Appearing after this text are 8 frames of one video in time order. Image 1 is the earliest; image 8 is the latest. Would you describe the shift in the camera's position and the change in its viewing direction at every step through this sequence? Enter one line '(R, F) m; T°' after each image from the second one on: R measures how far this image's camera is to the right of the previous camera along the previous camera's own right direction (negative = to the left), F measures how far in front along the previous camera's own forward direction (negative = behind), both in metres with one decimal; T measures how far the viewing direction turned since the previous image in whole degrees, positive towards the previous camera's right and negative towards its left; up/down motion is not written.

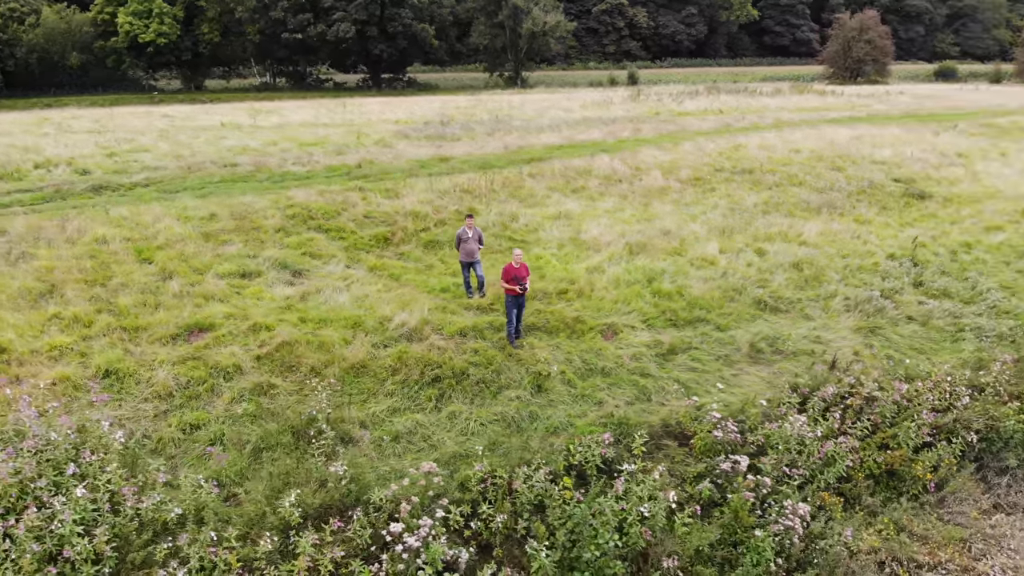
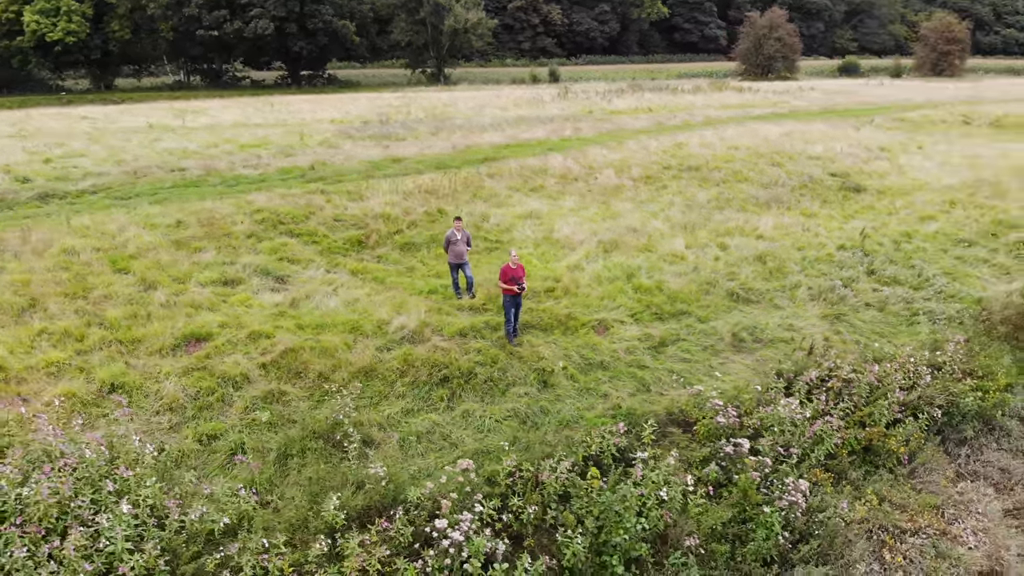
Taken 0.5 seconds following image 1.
(-1.3, -0.4) m; +6°
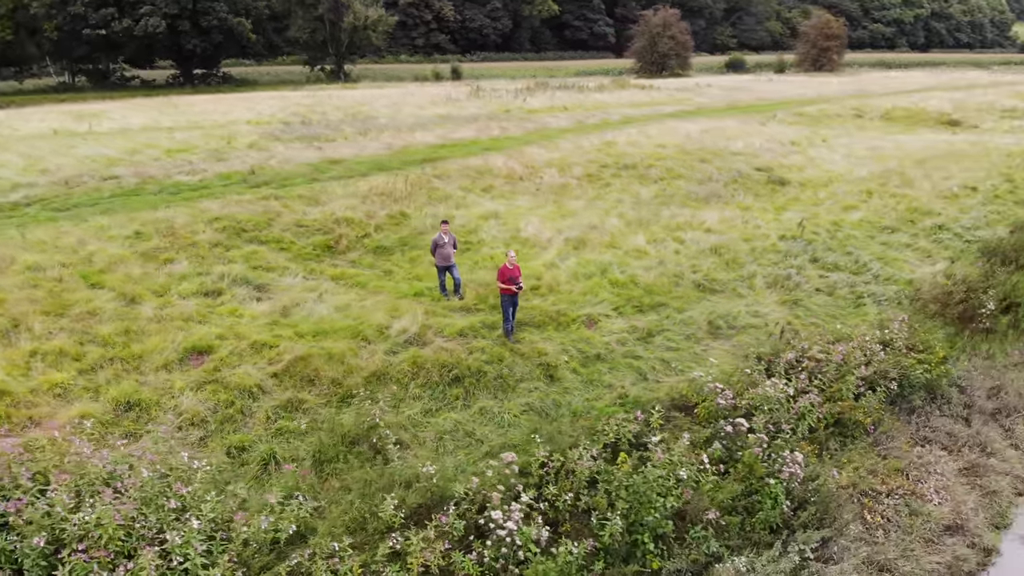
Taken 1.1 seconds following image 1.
(-1.8, -0.4) m; +8°
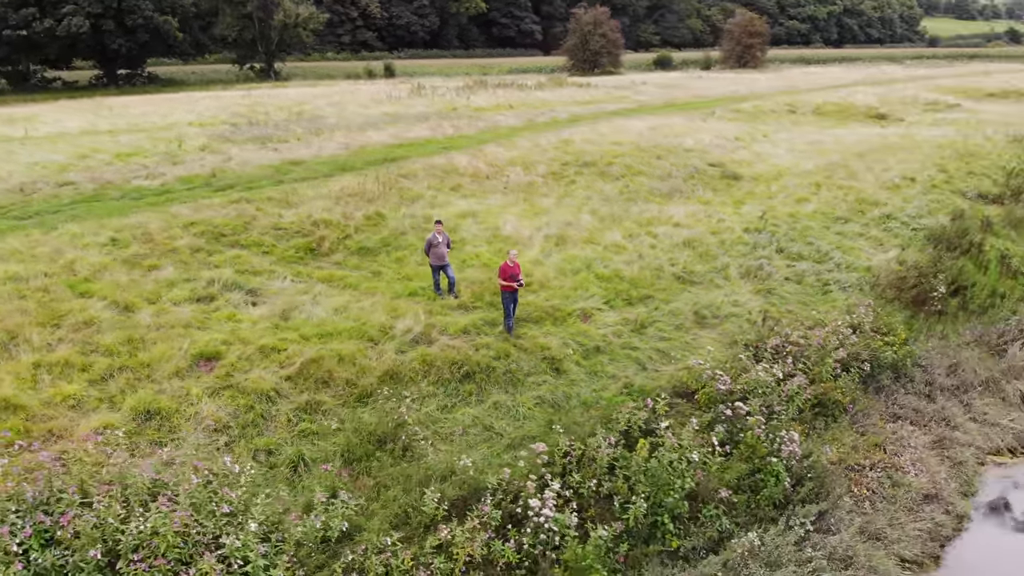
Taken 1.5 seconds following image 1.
(-1.3, -0.3) m; +5°
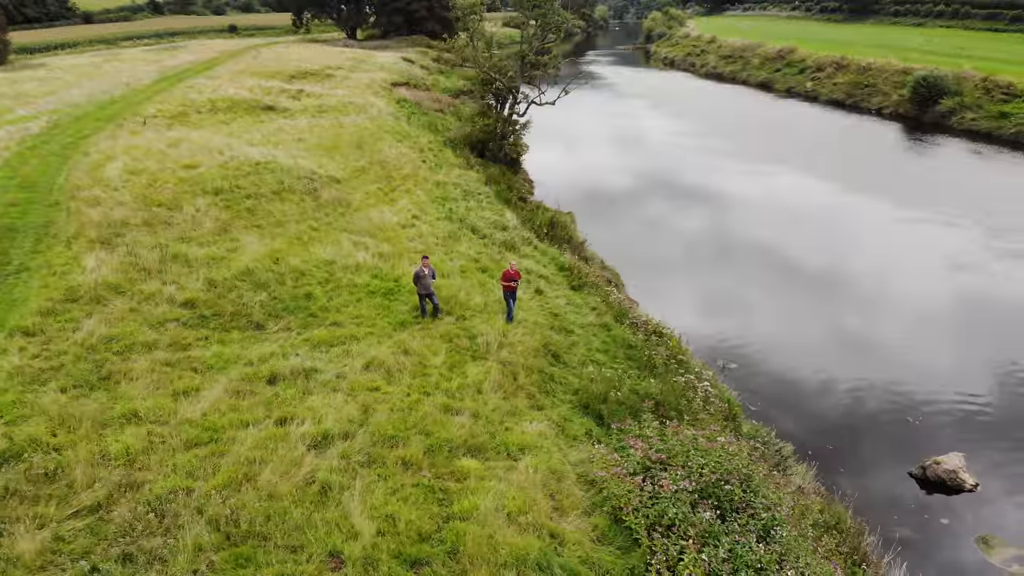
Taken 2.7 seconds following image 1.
(-3.3, -0.6) m; +13°
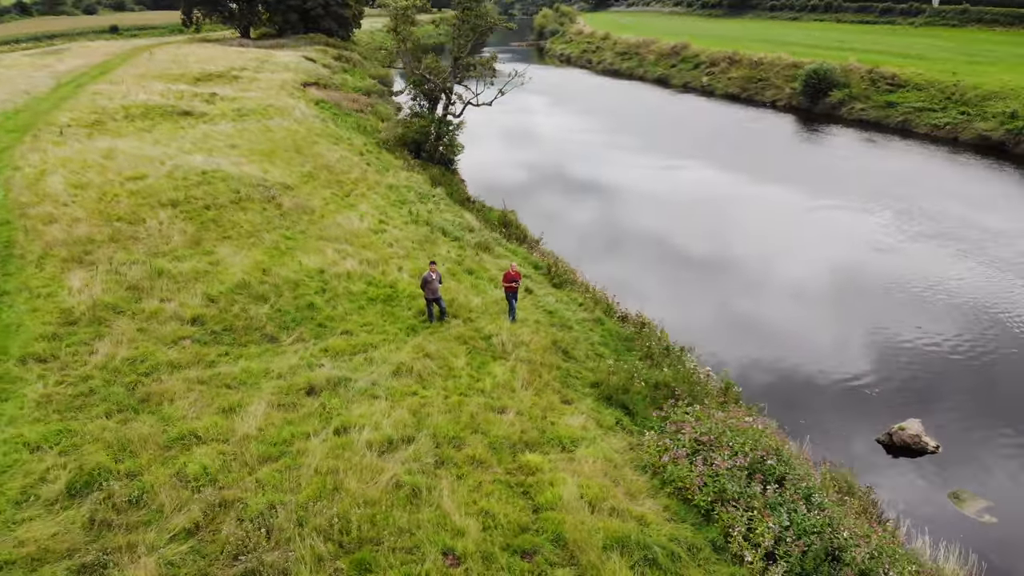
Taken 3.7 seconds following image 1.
(-2.3, -0.5) m; +8°
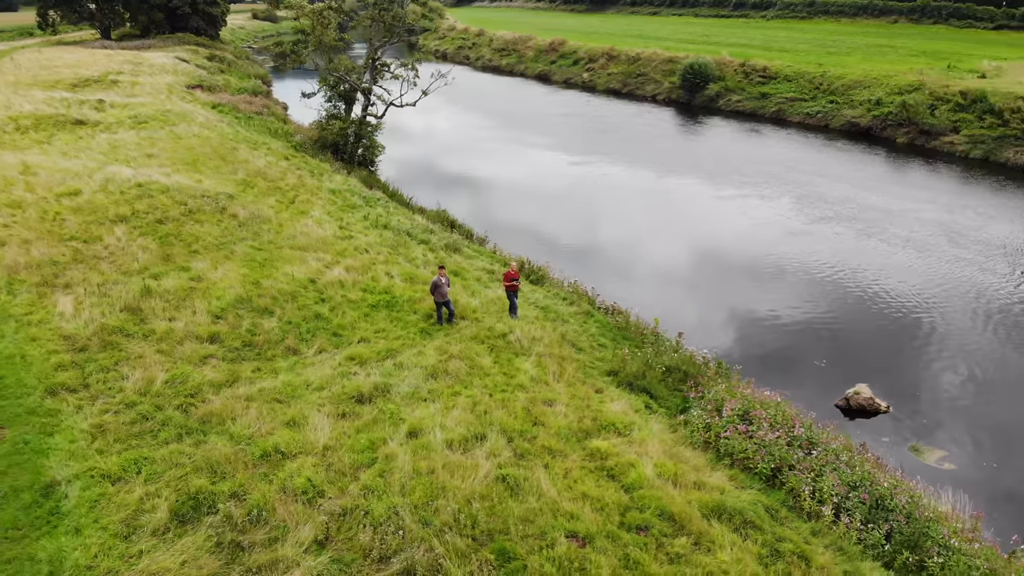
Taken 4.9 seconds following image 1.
(-3.0, -0.5) m; +10°
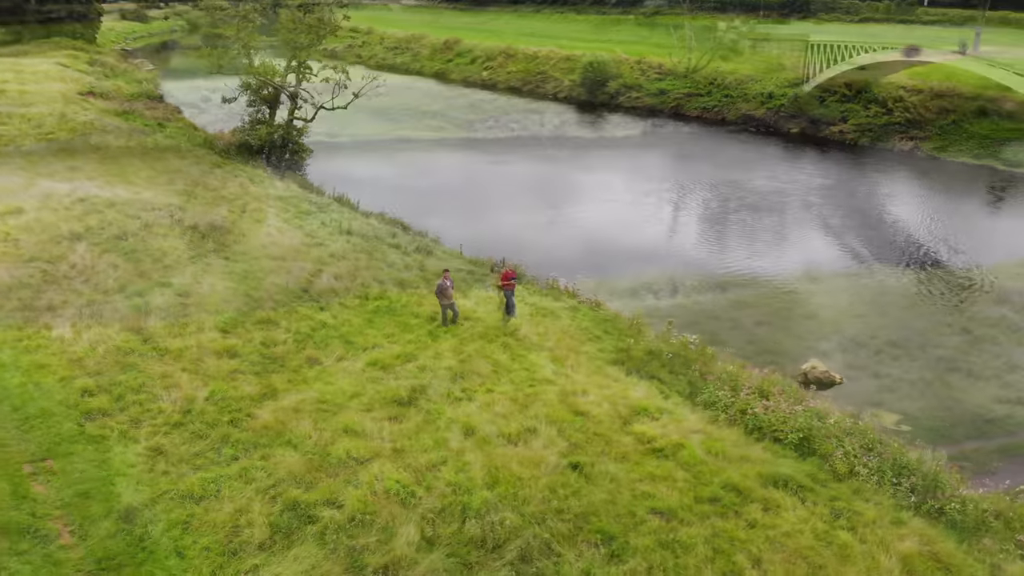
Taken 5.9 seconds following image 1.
(-2.6, -0.4) m; +8°
